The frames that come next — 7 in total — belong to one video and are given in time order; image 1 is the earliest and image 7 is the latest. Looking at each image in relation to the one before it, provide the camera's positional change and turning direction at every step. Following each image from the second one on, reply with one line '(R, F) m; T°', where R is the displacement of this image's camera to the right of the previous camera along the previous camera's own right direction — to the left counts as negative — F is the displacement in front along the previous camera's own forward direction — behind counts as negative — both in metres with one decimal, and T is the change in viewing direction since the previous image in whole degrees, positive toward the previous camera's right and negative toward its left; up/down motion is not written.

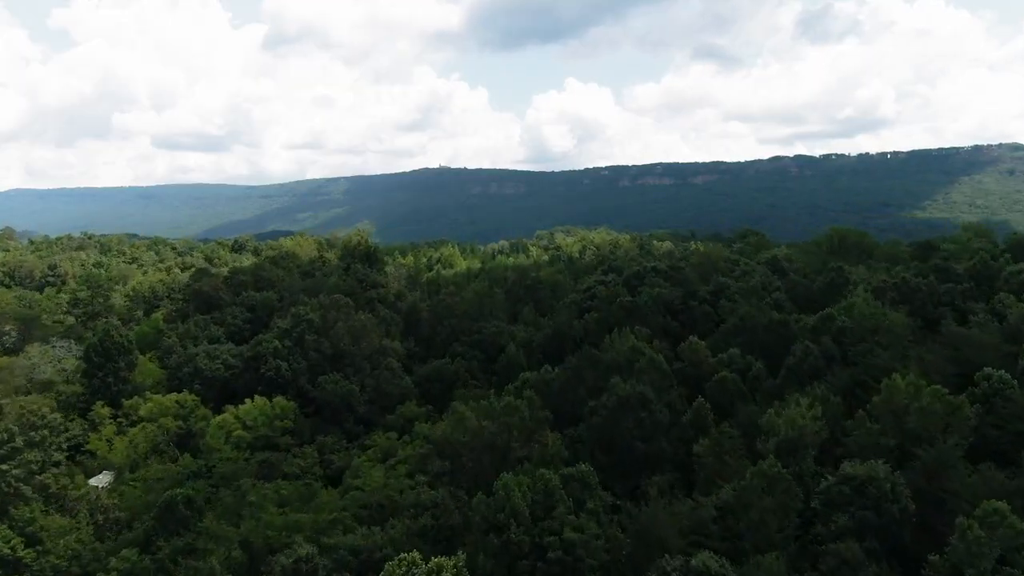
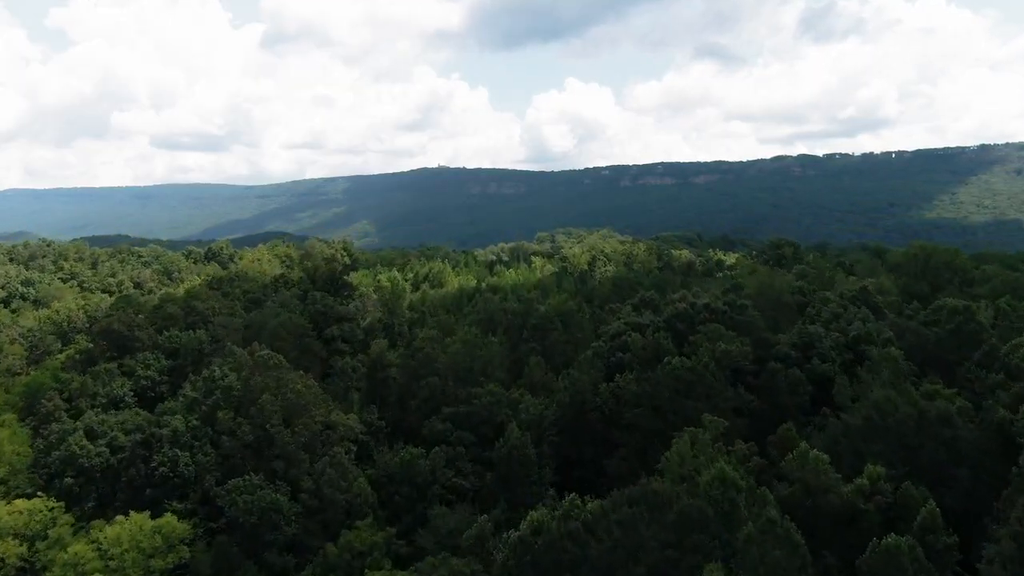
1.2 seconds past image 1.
(0.0, +11.4) m; 0°
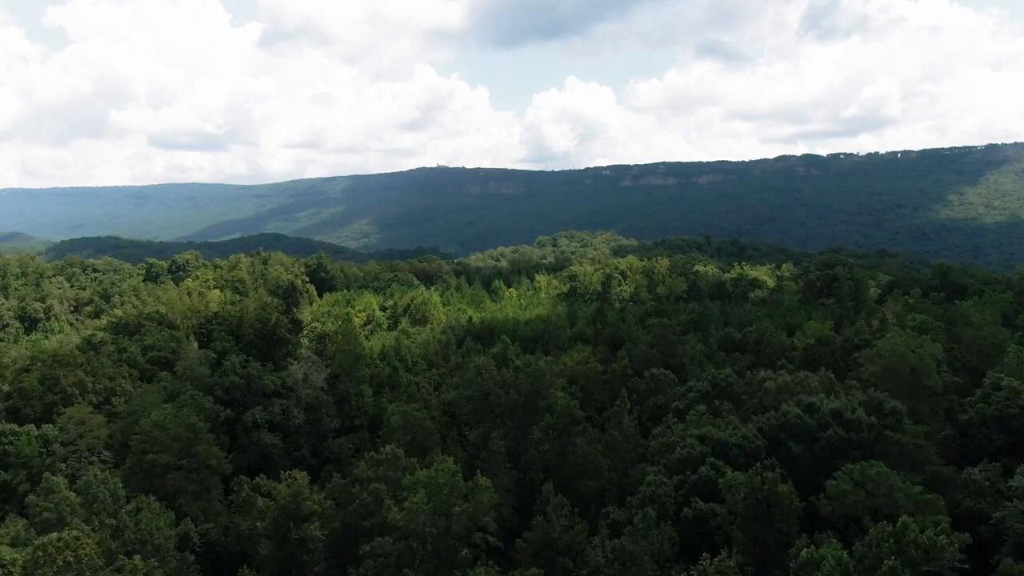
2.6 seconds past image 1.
(-0.1, +12.6) m; 0°
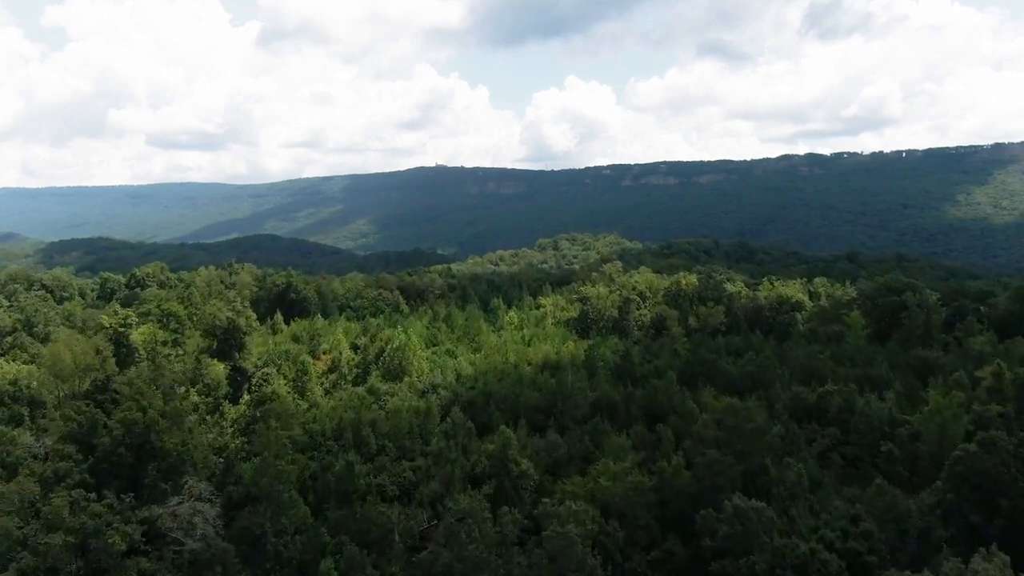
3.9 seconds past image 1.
(-0.1, +11.5) m; 0°
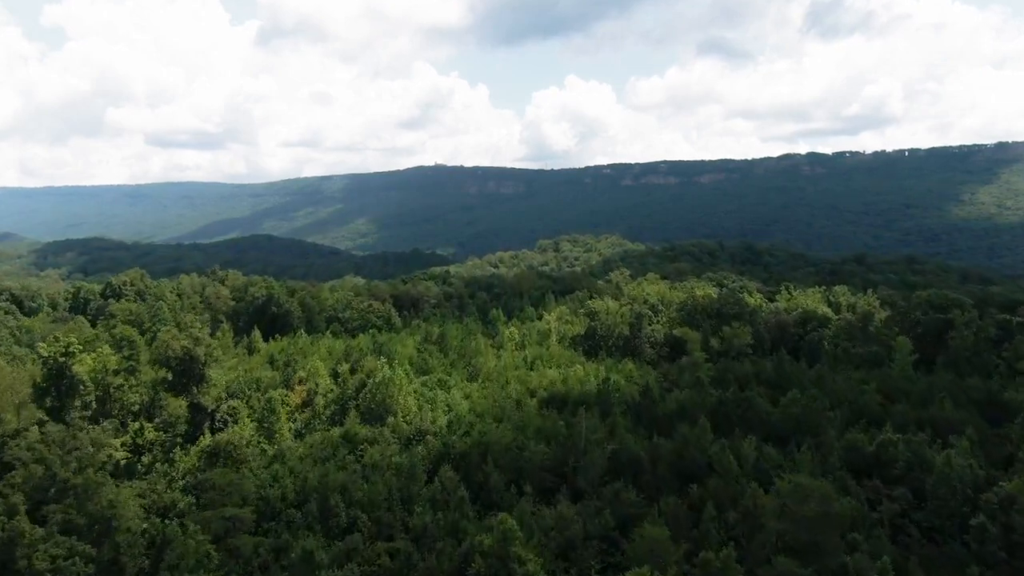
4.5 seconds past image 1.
(-0.1, +5.8) m; 0°
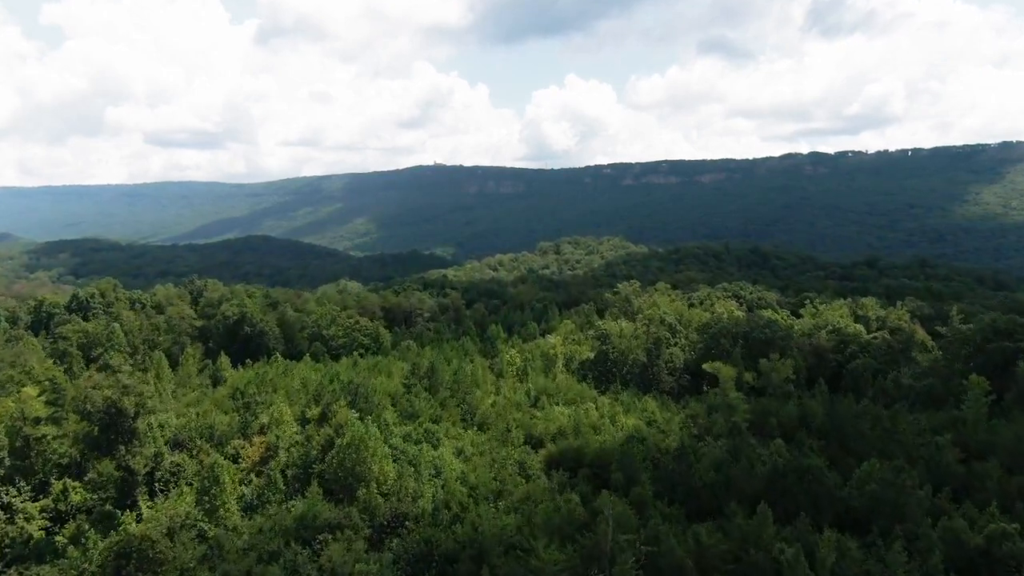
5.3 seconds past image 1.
(-0.1, +6.9) m; 0°
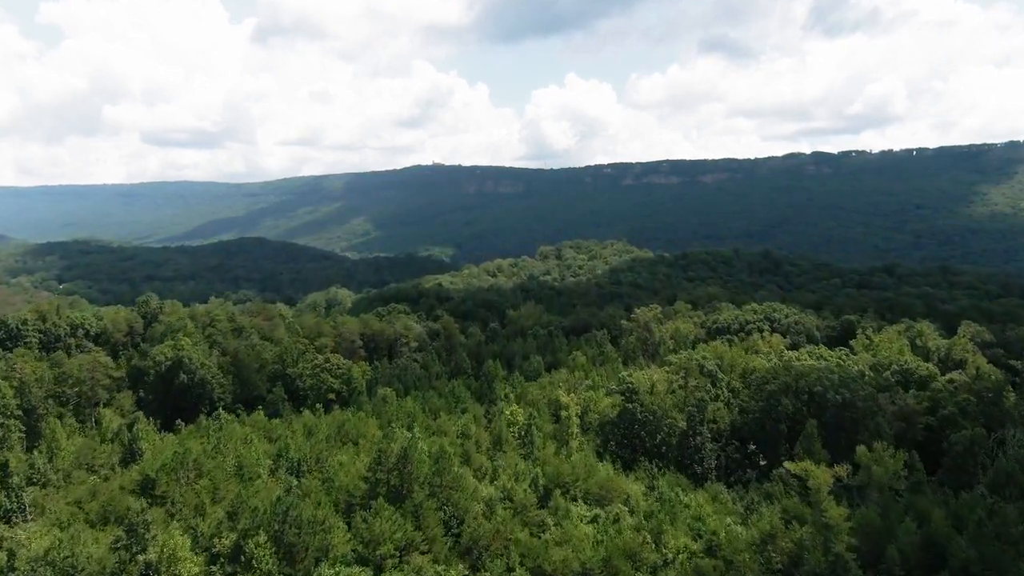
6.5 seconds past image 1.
(-0.1, +11.5) m; 0°
